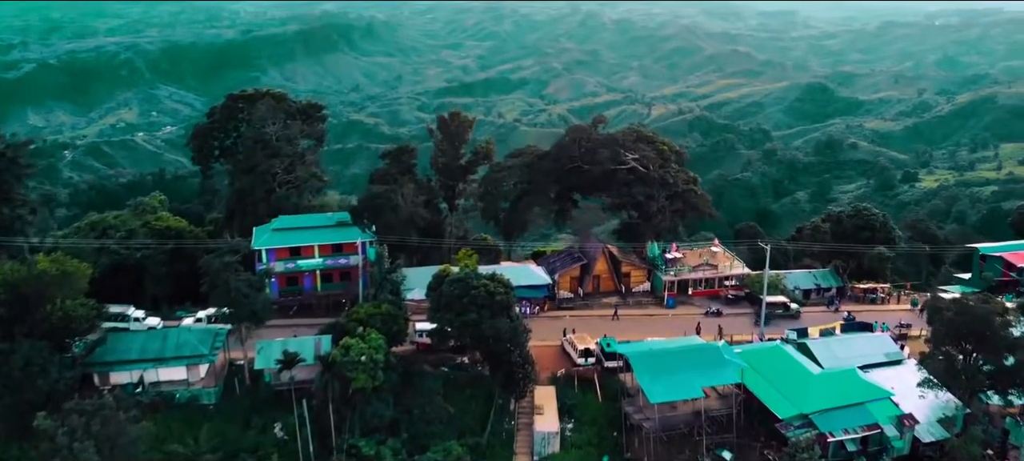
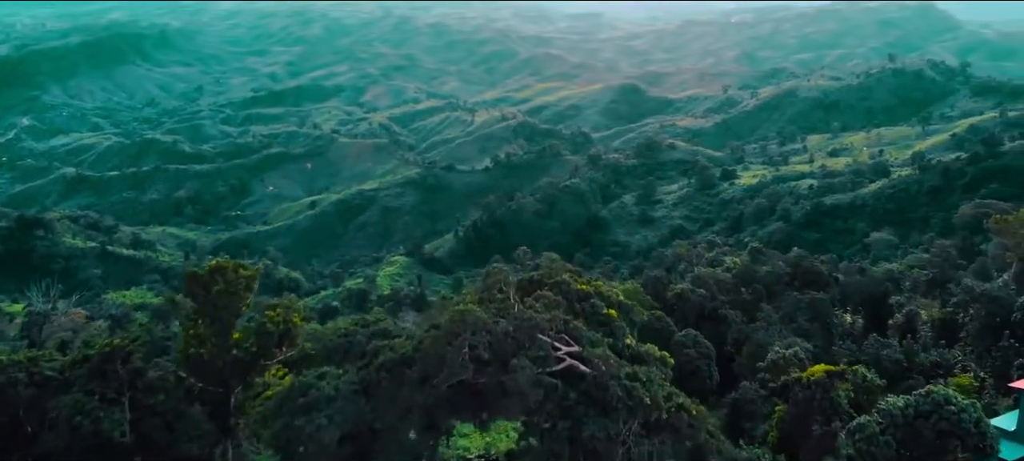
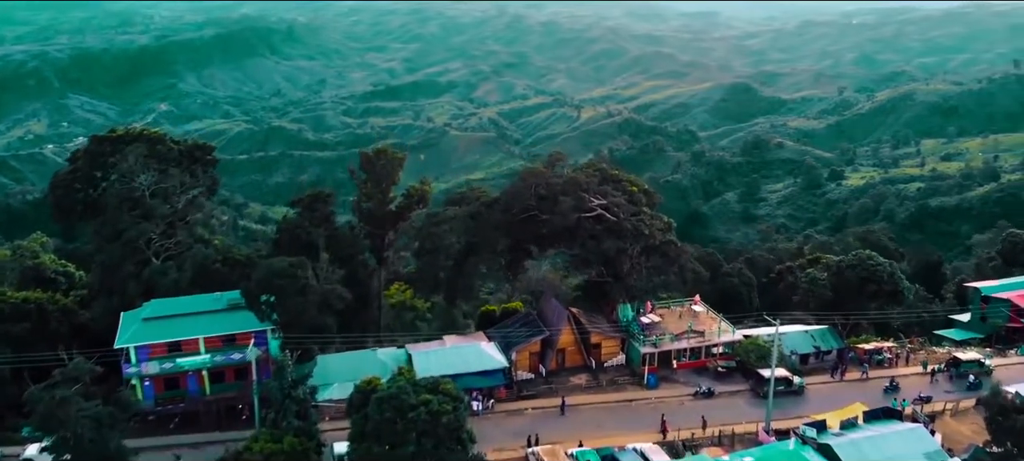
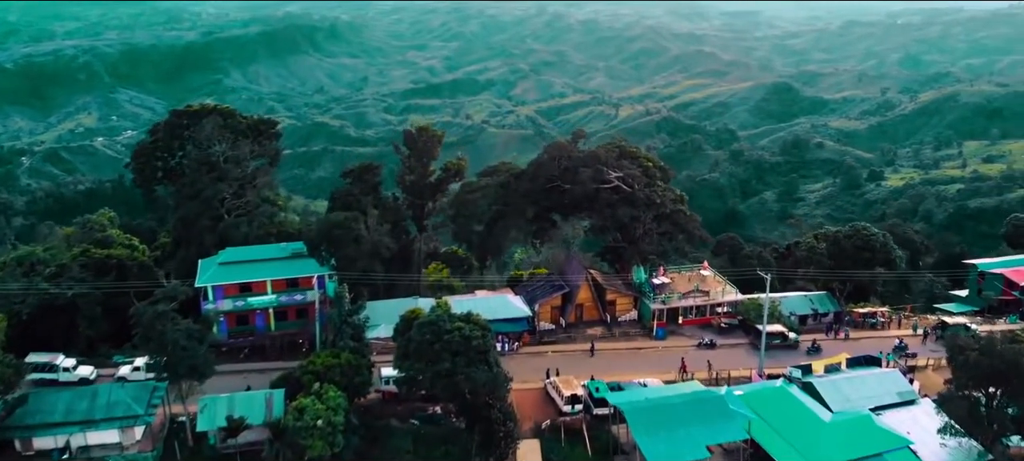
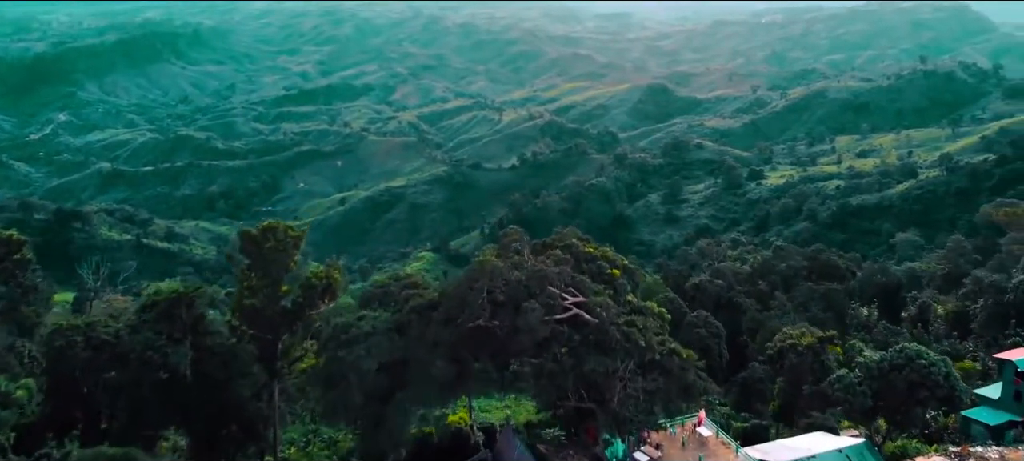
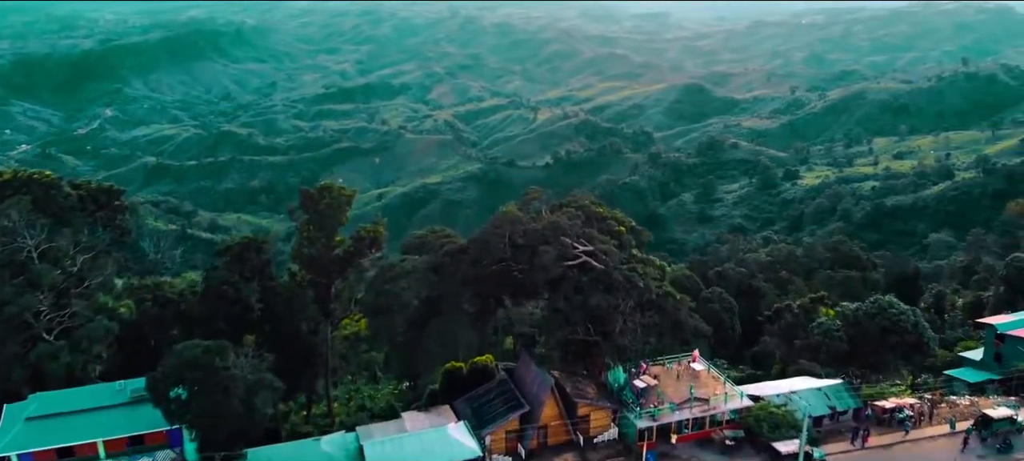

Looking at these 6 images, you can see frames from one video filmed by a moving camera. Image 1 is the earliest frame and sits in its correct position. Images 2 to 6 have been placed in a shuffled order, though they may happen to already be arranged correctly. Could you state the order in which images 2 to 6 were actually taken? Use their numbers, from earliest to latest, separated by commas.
4, 3, 6, 5, 2
